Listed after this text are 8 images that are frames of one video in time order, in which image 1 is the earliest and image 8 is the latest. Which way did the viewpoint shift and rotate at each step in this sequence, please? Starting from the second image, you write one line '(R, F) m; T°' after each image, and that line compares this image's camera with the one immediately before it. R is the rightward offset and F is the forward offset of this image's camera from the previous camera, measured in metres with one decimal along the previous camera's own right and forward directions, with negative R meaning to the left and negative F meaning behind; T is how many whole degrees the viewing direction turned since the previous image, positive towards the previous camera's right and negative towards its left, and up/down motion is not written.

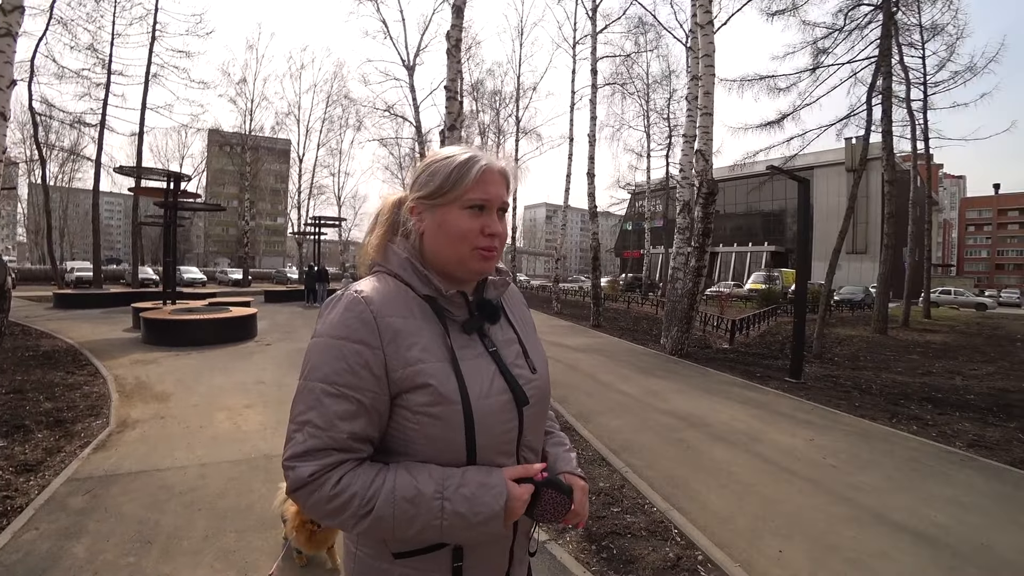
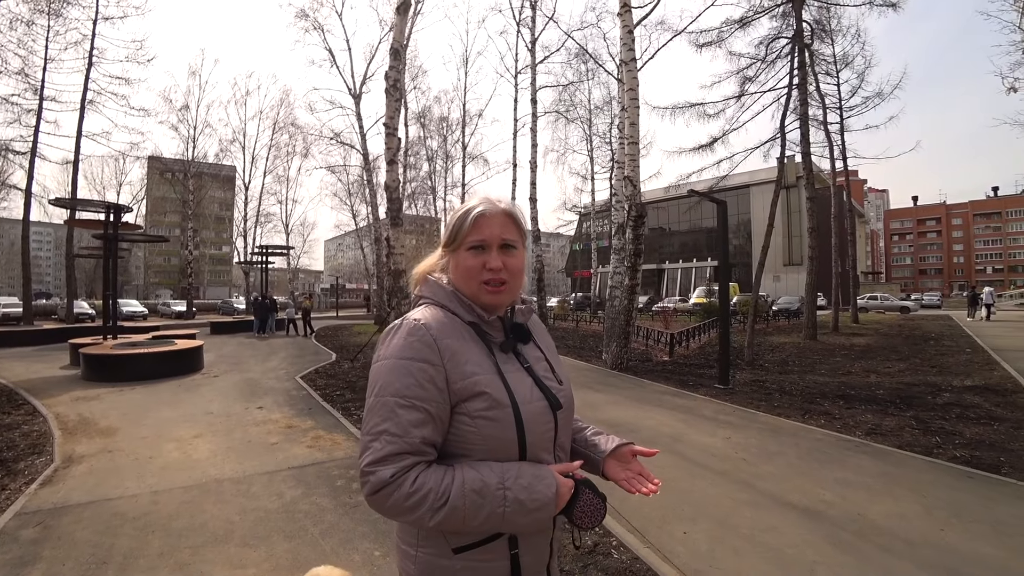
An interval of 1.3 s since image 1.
(+0.2, -0.4) m; +5°
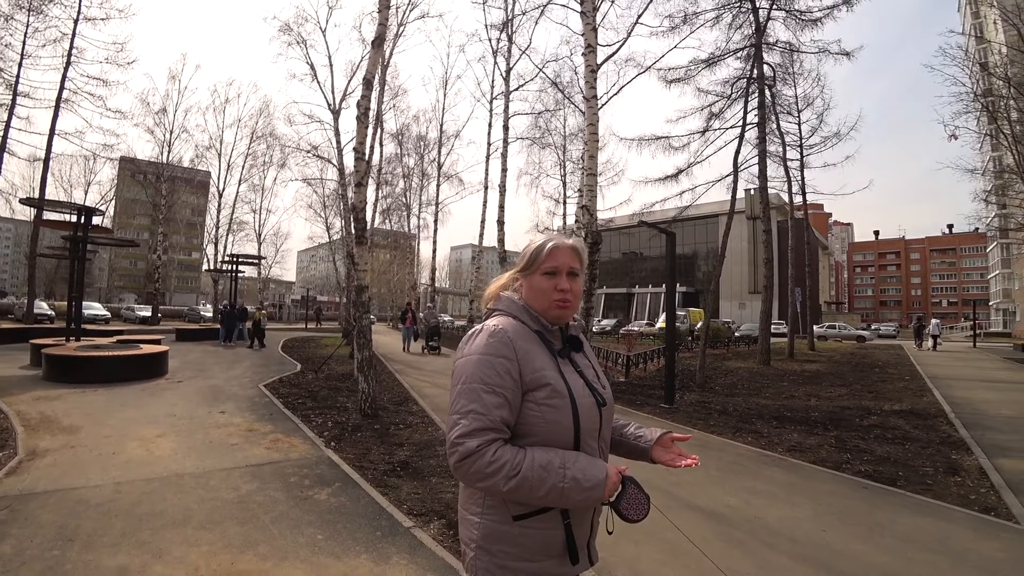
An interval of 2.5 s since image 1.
(+0.3, -0.5) m; +3°
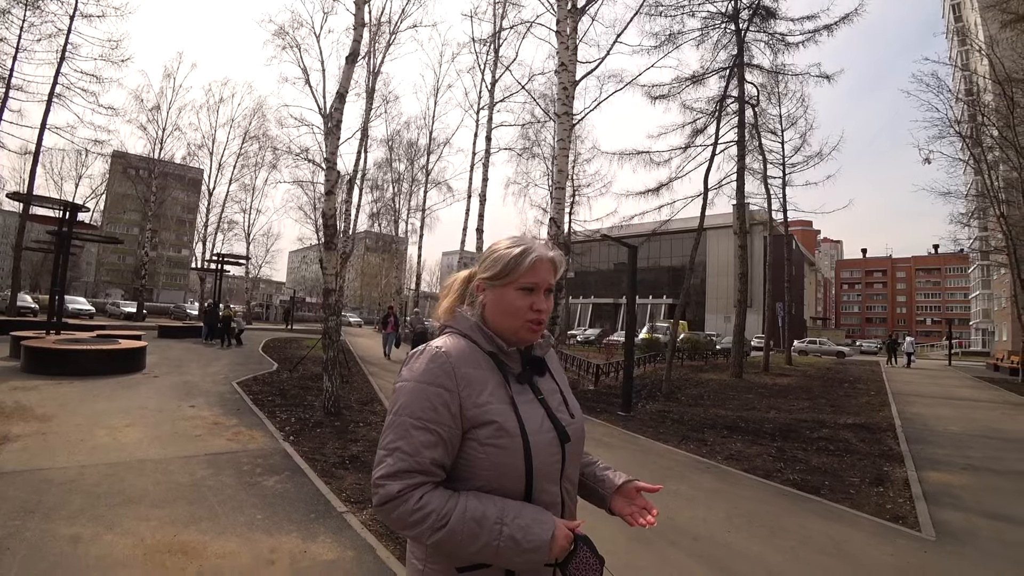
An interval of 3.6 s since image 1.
(+0.5, -0.4) m; +1°
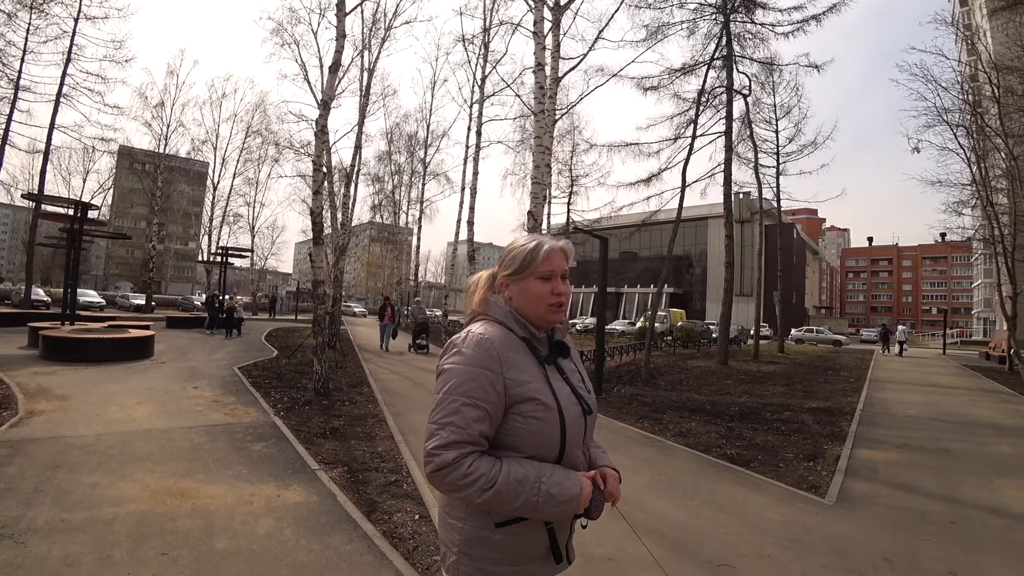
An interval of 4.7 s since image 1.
(+0.6, -0.7) m; -1°
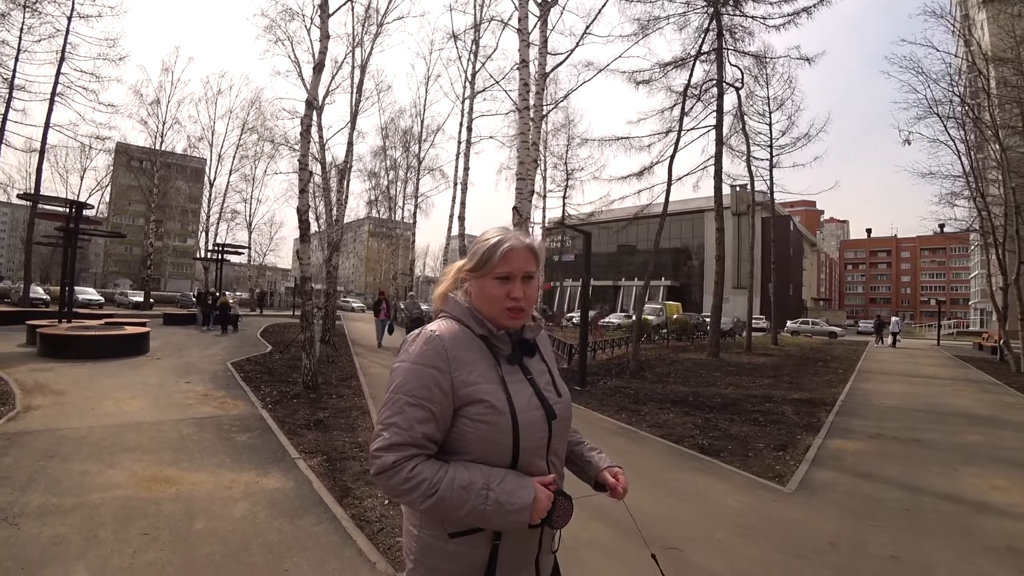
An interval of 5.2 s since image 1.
(+0.3, -0.2) m; 0°
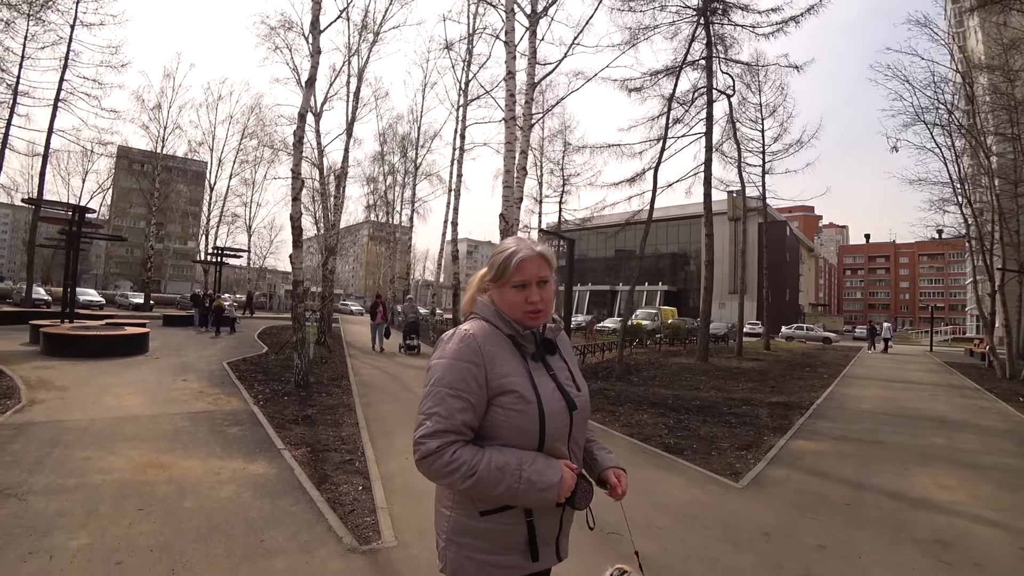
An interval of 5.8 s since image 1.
(+0.3, -0.4) m; 0°
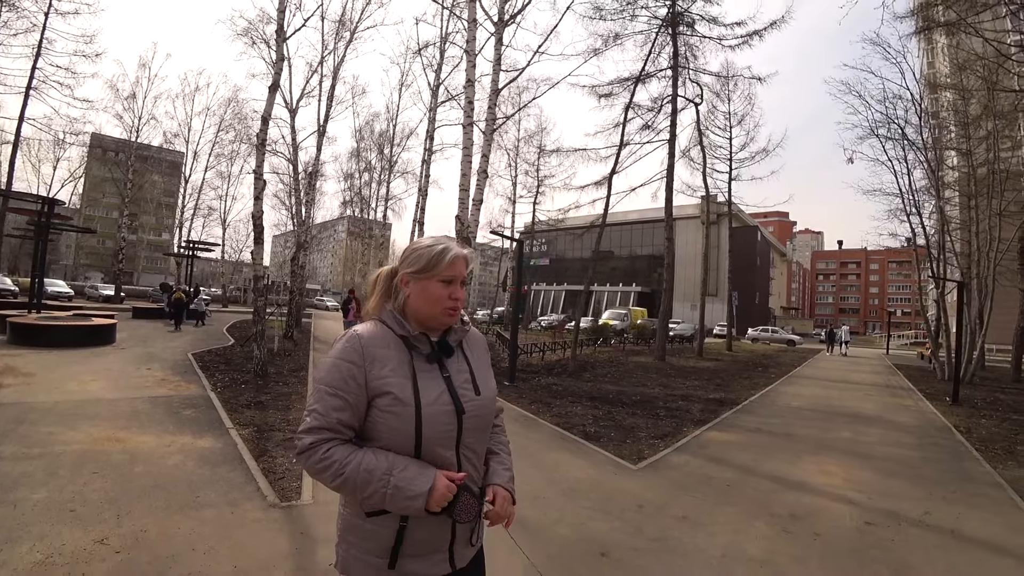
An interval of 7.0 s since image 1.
(+0.7, -0.7) m; +2°
